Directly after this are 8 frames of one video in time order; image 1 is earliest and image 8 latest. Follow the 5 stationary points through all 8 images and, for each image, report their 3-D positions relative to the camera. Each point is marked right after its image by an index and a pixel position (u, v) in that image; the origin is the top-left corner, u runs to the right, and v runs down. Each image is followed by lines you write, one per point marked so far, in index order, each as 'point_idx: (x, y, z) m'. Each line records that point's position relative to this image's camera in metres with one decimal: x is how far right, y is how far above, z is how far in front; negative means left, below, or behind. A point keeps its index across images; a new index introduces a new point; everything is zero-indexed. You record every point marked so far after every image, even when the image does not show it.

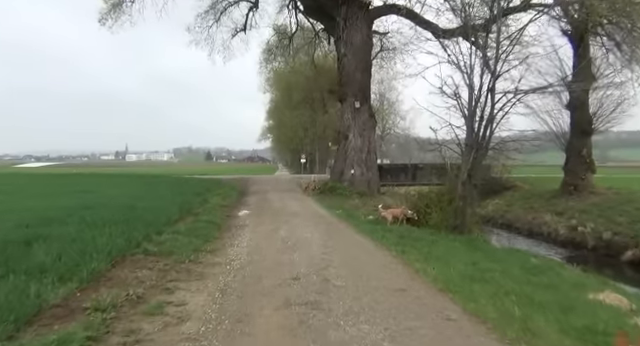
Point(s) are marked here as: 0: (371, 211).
0: (+2.5, -1.9, +17.7) m
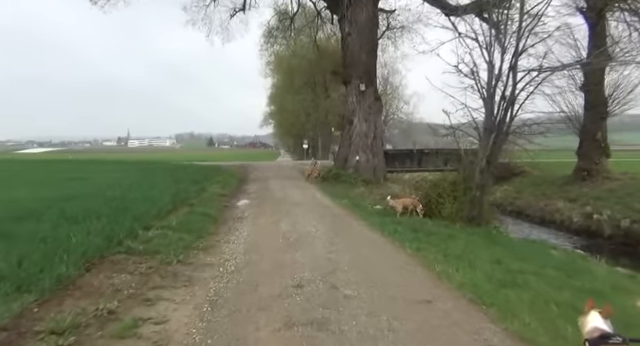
0: (+2.6, -1.3, +16.7) m
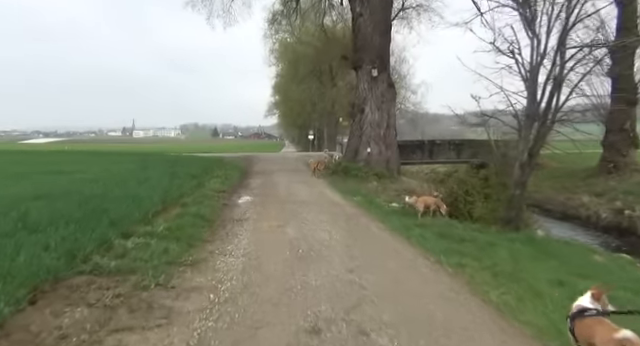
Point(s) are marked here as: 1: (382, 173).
0: (+3.0, -1.1, +15.1) m
1: (+3.3, 0.0, +19.6) m
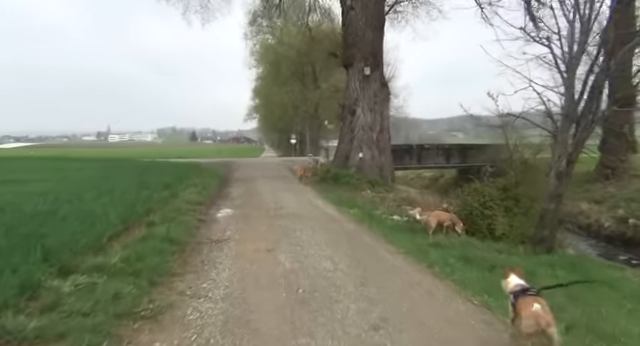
0: (+2.7, -1.4, +13.4) m
1: (+2.7, -0.4, +18.0) m
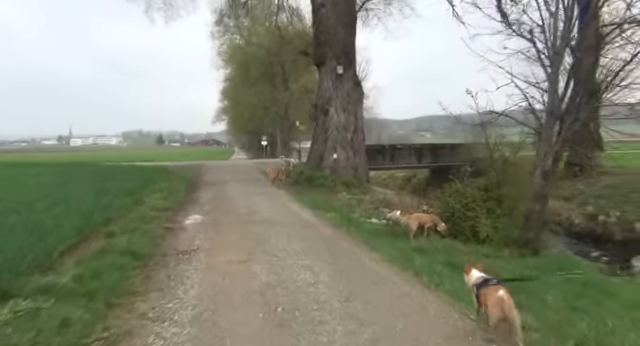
0: (+1.8, -1.4, +13.0) m
1: (+1.5, -0.4, +17.5) m
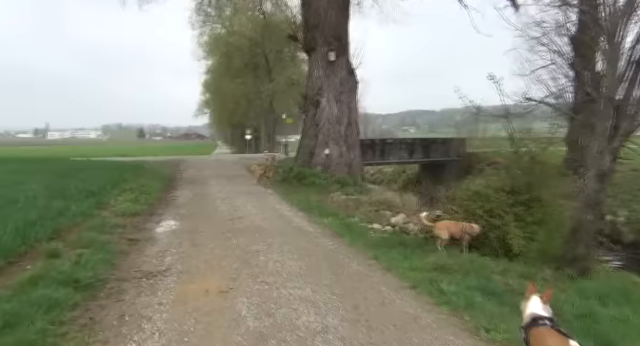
0: (+1.6, -1.4, +11.4) m
1: (+1.1, -0.3, +15.9) m
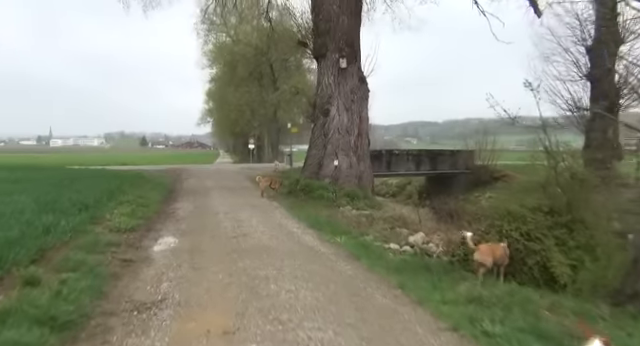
0: (+2.0, -1.8, +10.5) m
1: (+1.4, -0.8, +15.1) m
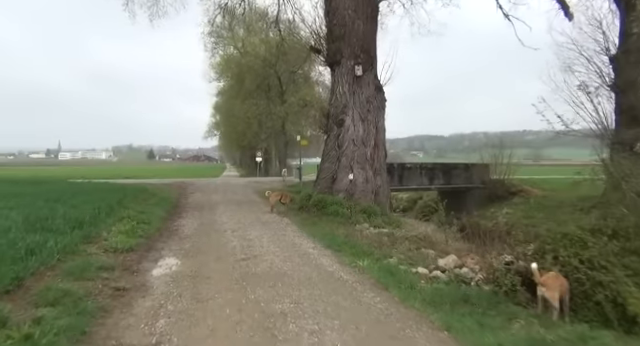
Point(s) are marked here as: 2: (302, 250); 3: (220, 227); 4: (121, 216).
0: (+2.4, -2.2, +9.4) m
1: (+2.0, -1.4, +14.0) m
2: (-0.5, -2.0, +9.6) m
3: (-3.5, -1.9, +12.9) m
4: (-7.3, -1.6, +13.3) m
